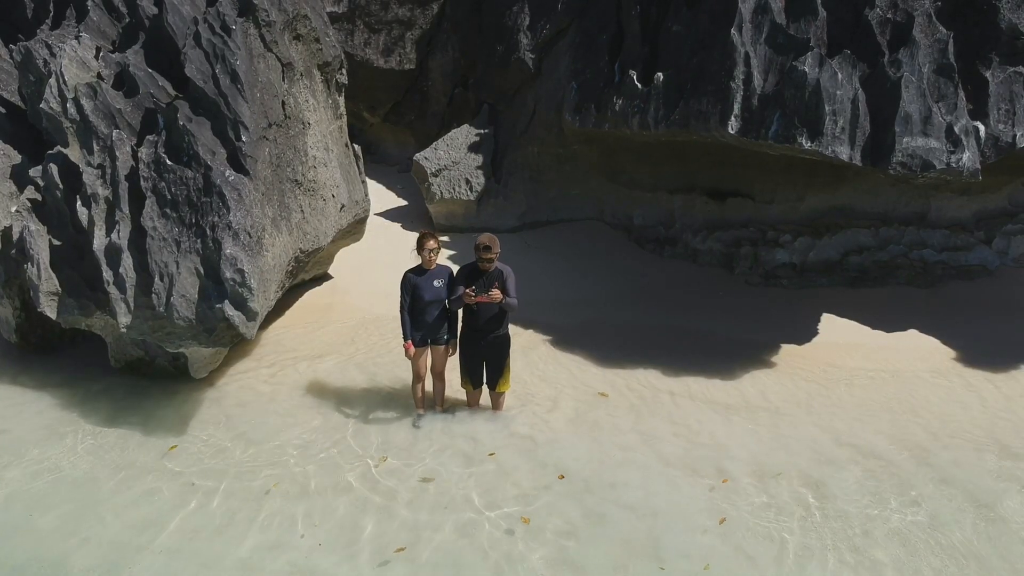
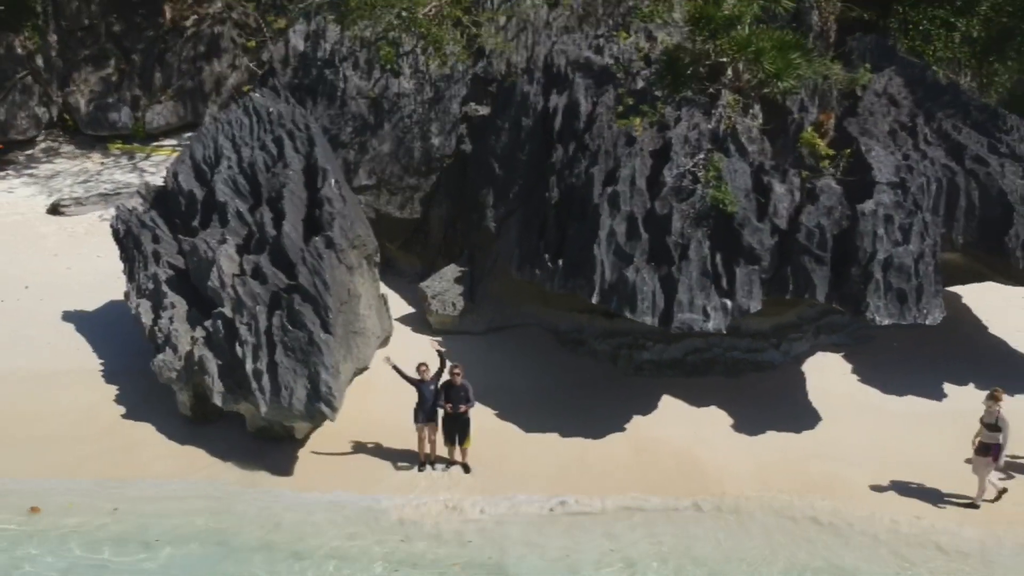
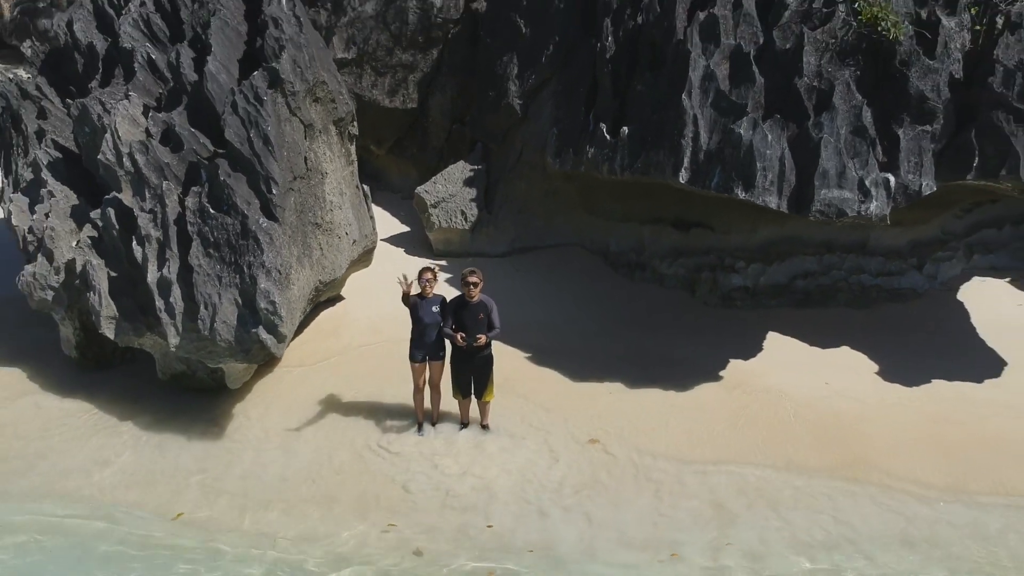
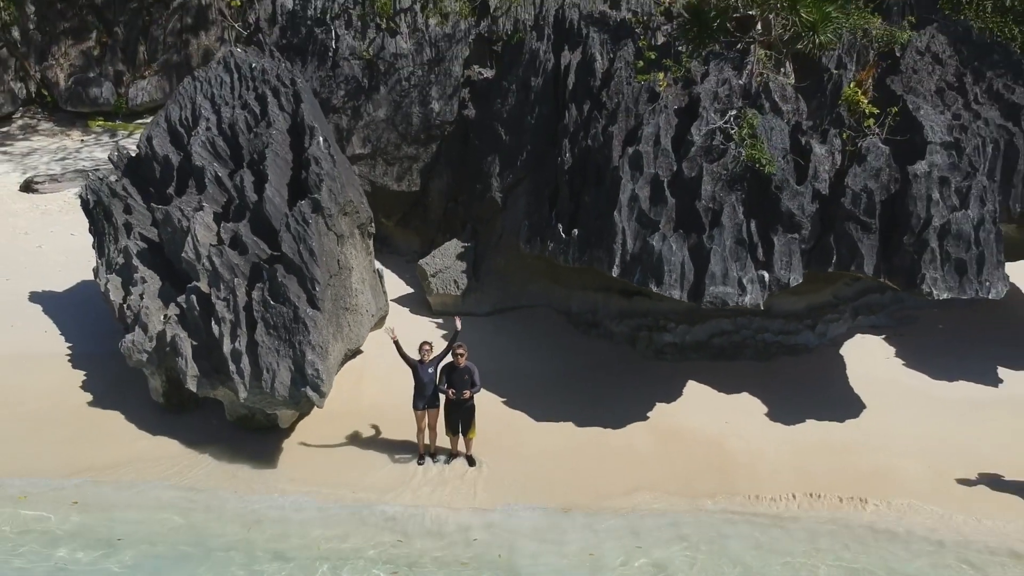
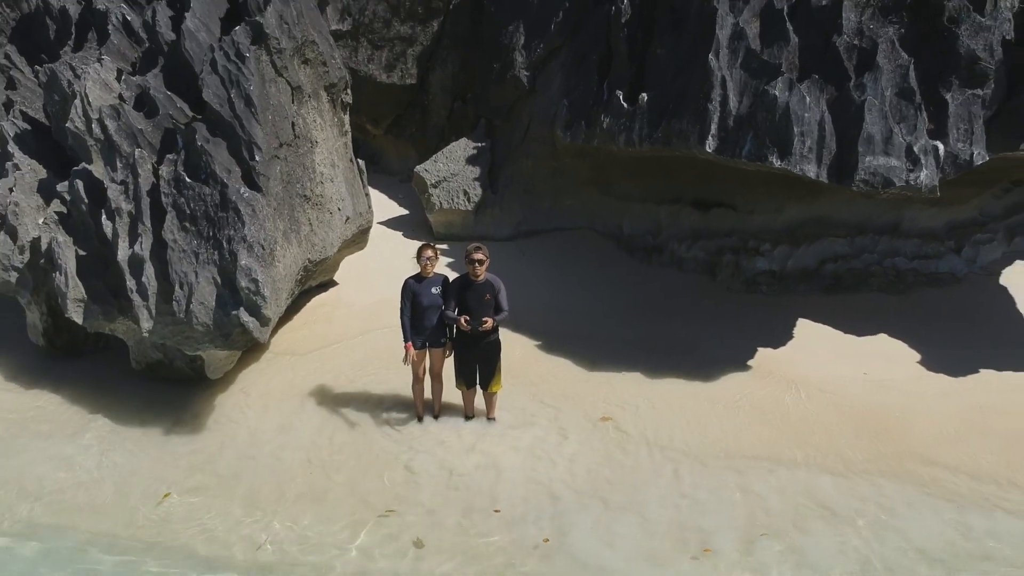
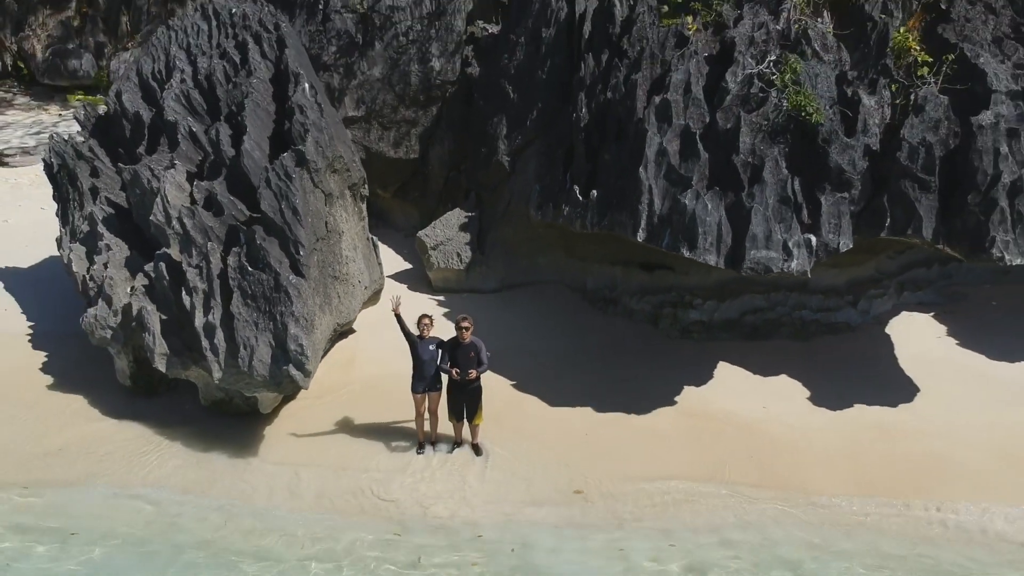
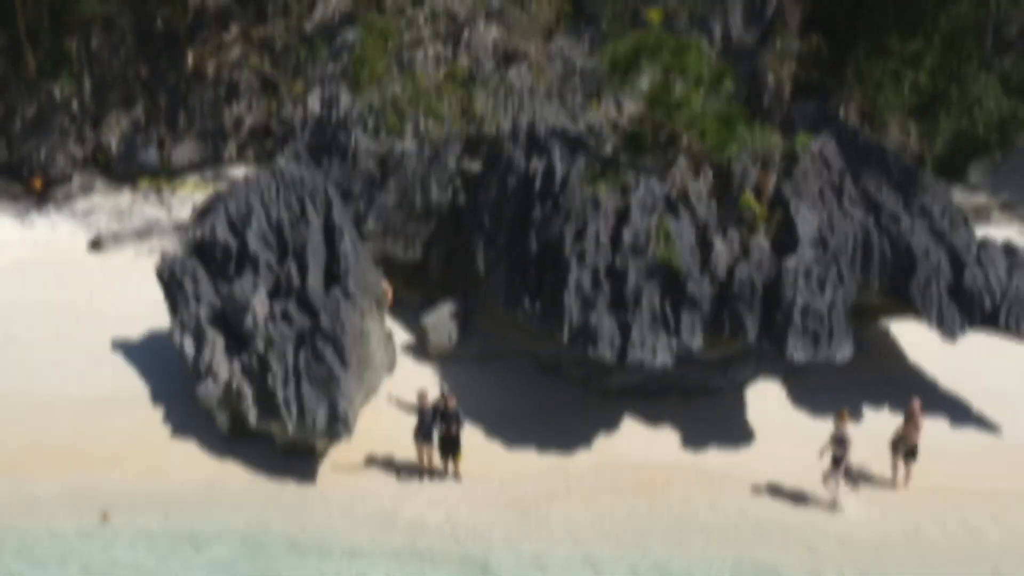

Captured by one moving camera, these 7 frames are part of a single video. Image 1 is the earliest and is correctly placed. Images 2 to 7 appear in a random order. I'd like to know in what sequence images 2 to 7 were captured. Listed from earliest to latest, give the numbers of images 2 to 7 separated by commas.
5, 3, 6, 4, 2, 7
